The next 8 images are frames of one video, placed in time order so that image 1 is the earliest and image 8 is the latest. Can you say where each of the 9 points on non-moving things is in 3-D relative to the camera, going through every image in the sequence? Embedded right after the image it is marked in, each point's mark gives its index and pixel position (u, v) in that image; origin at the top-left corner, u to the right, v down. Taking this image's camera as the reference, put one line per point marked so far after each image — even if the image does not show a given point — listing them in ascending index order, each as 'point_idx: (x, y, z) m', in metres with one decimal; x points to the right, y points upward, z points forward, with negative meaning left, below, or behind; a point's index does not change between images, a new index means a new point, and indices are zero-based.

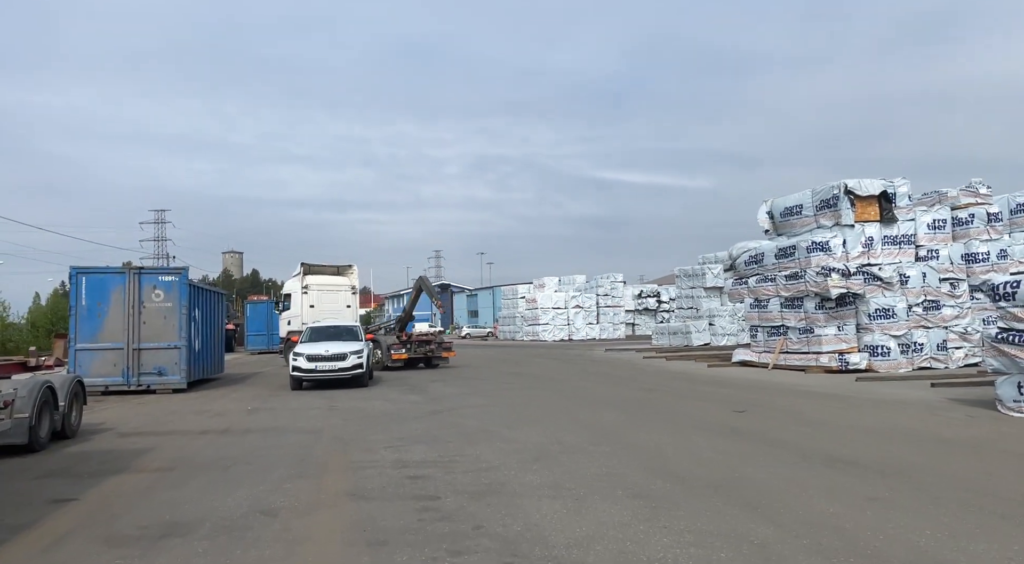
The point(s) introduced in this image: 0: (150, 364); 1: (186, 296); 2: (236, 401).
0: (-9.5, -2.1, +17.0) m
1: (-8.6, -0.4, +17.1) m
2: (-6.3, -2.7, +14.7) m
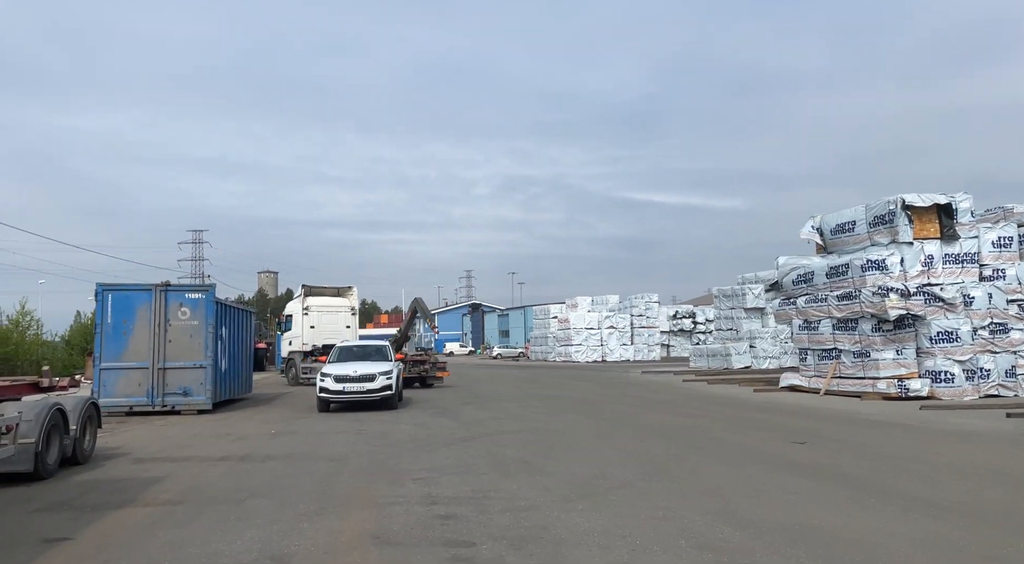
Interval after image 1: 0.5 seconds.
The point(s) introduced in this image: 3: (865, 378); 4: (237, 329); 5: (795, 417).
0: (-8.6, -2.6, +16.6) m
1: (-7.6, -0.8, +16.7) m
2: (-5.5, -3.1, +14.1) m
3: (+10.6, -2.9, +19.5) m
4: (-8.5, -1.5, +20.1) m
5: (+6.3, -3.0, +14.4) m
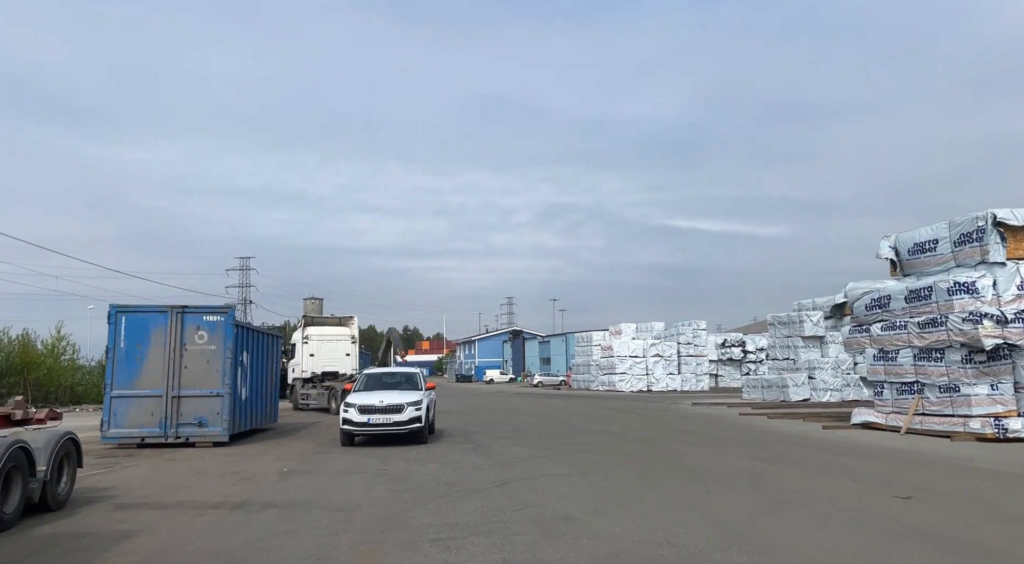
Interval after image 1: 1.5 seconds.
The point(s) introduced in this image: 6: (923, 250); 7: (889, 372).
0: (-7.7, -3.1, +15.4) m
1: (-6.7, -1.3, +15.6) m
2: (-4.7, -3.5, +12.8) m
3: (+11.7, -3.5, +17.1) m
4: (-7.3, -2.2, +19.0) m
5: (+7.1, -3.4, +12.3) m
6: (+12.3, +1.0, +19.4) m
7: (+11.1, -2.6, +19.1) m
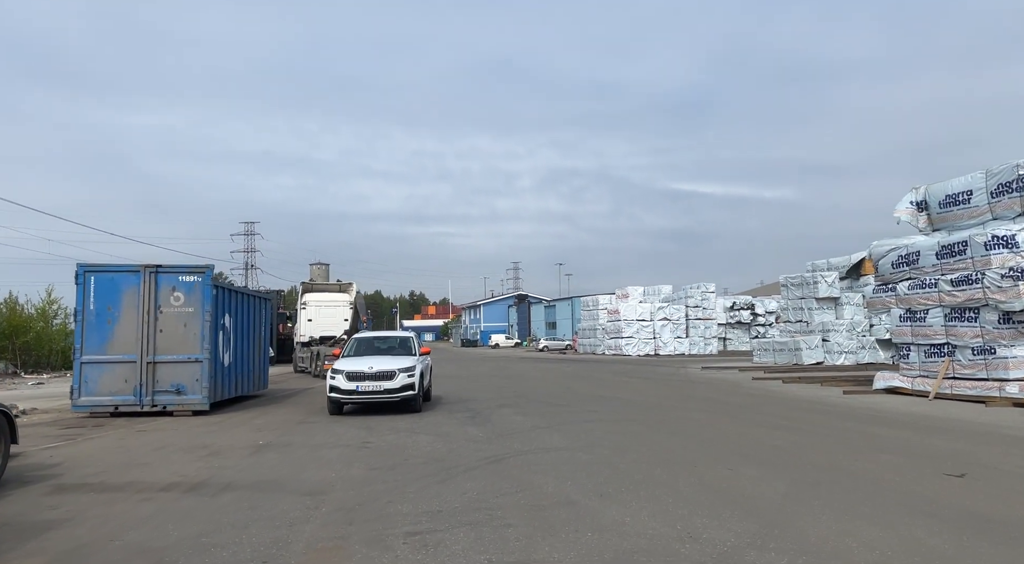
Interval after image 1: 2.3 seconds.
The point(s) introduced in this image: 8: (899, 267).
0: (-7.7, -2.2, +14.4) m
1: (-6.7, -0.4, +14.4) m
2: (-4.7, -2.7, +11.8) m
3: (+11.7, -2.4, +15.9) m
4: (-7.3, -1.0, +17.9) m
5: (+7.1, -2.6, +11.2) m
6: (+12.3, +2.2, +17.9) m
7: (+11.2, -1.4, +17.9) m
8: (+11.2, +0.4, +18.7) m
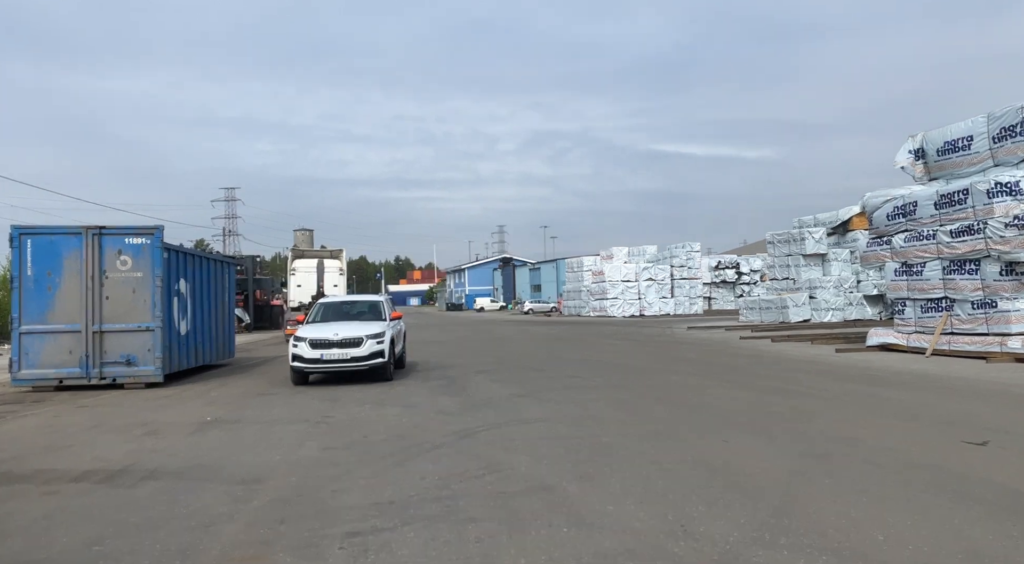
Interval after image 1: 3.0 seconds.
0: (-8.2, -1.4, +13.3) m
1: (-7.2, +0.4, +13.2) m
2: (-5.1, -2.1, +10.8) m
3: (+11.2, -1.2, +15.2) m
4: (-7.8, -0.1, +16.7) m
5: (+6.7, -1.8, +10.4) m
6: (+11.6, +3.5, +17.0) m
7: (+10.6, -0.1, +17.1) m
8: (+10.5, +1.7, +17.9) m
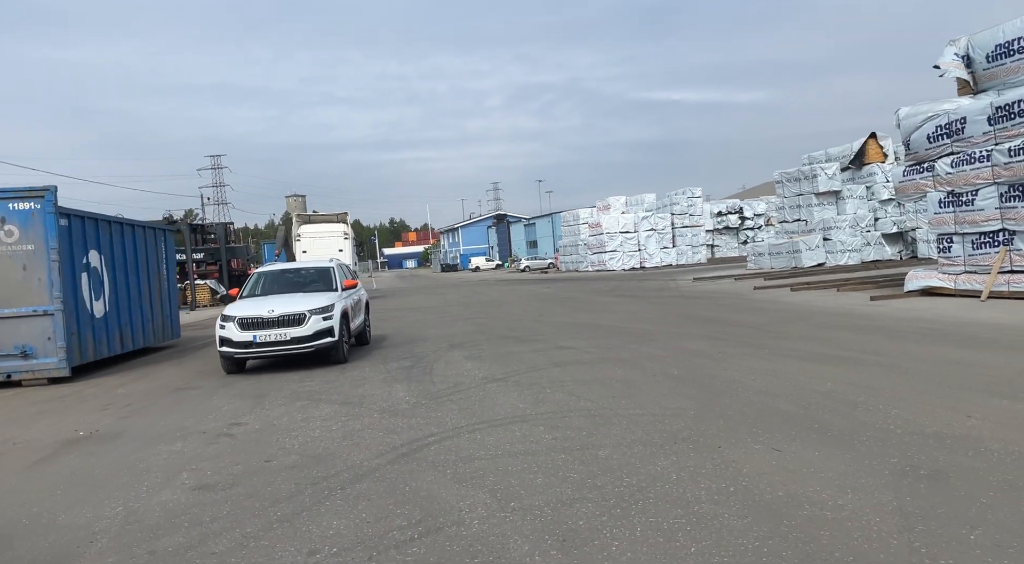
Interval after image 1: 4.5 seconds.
0: (-8.5, -1.0, +10.9) m
1: (-7.6, +0.8, +10.7) m
2: (-5.5, -1.7, +8.4) m
3: (+10.8, +0.2, +12.8) m
4: (-8.3, +0.5, +14.2) m
5: (+6.3, -0.9, +8.0) m
6: (+11.0, +5.1, +14.2) m
7: (+10.1, +1.4, +14.6) m
8: (+10.0, +3.3, +15.2) m
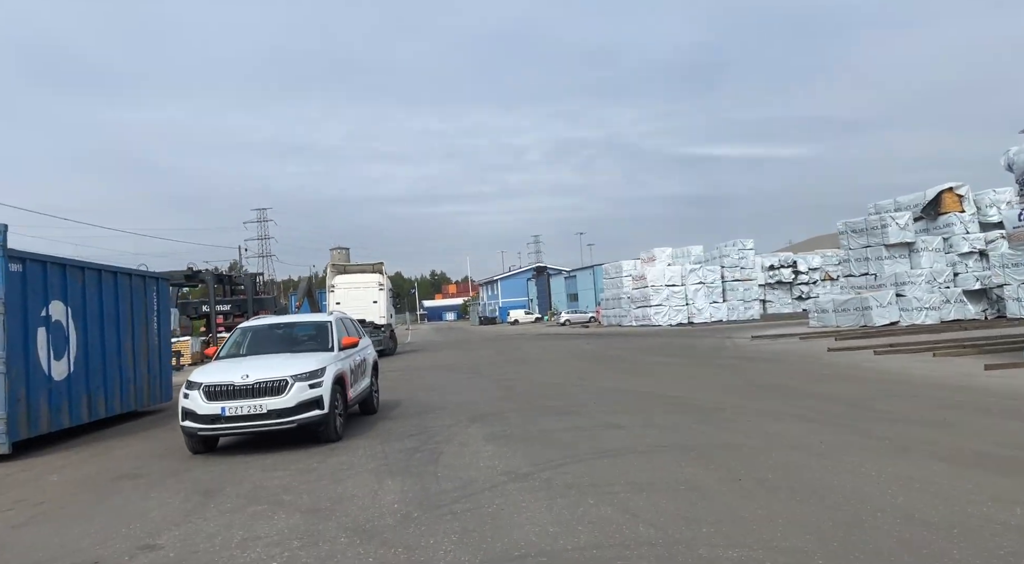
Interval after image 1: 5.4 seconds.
0: (-8.1, -1.8, +9.1) m
1: (-7.2, 0.0, +9.1) m
2: (-5.2, -2.3, +6.4) m
3: (+11.3, -0.9, +9.9) m
4: (-7.6, -0.5, +12.6) m
5: (+6.5, -1.5, +5.4) m
6: (+11.7, +3.9, +11.7) m
7: (+10.8, +0.2, +11.9) m
8: (+10.7, +2.0, +12.6) m
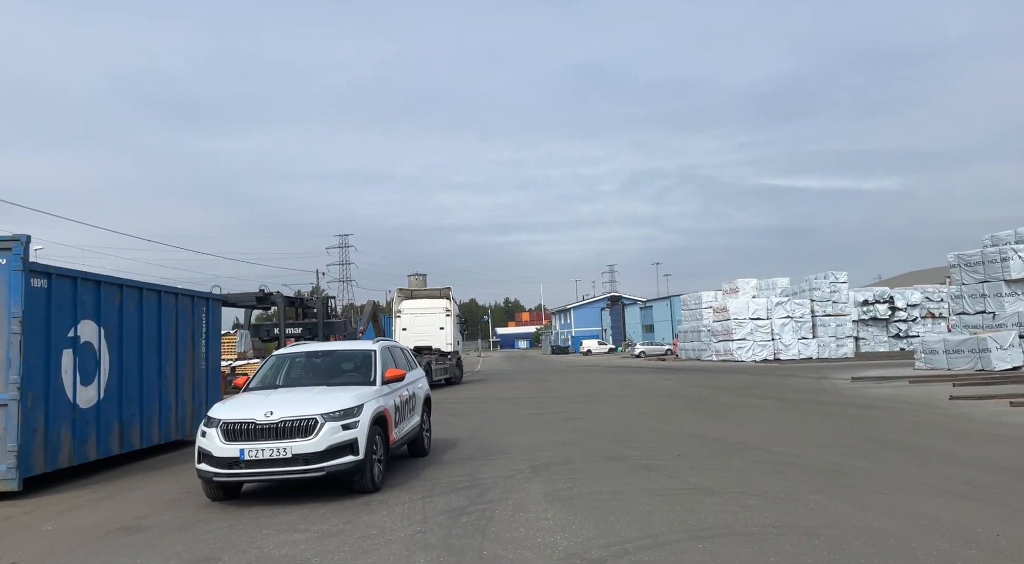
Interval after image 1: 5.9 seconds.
0: (-7.2, -2.0, +8.5) m
1: (-6.3, -0.2, +8.4) m
2: (-4.7, -2.4, +5.5) m
3: (+12.2, -1.5, +7.1) m
4: (-6.3, -0.9, +11.9) m
5: (+6.9, -1.8, +3.1) m
6: (+12.8, +3.2, +9.1) m
7: (+11.9, -0.5, +9.1) m
8: (+11.9, +1.3, +10.0) m
